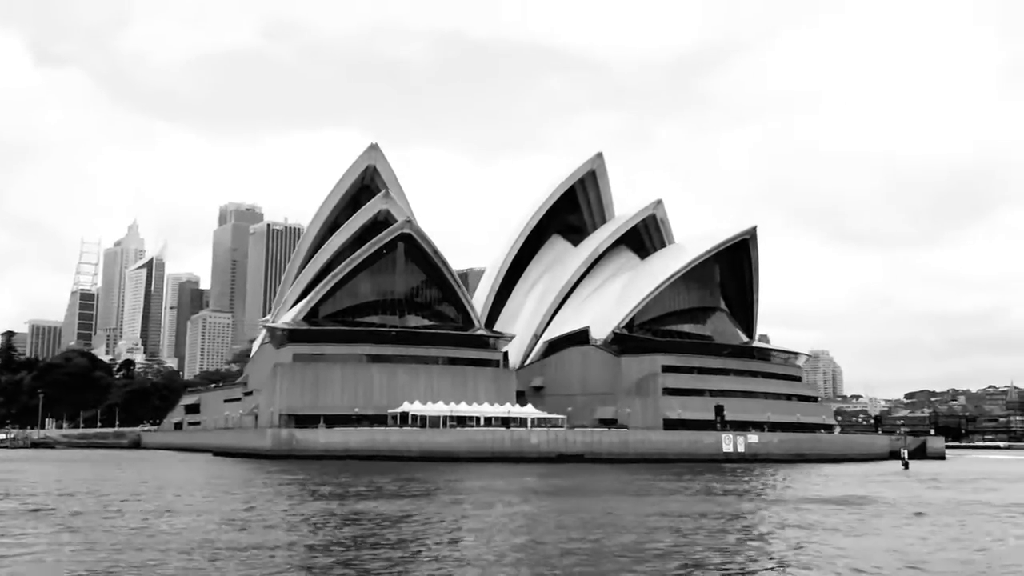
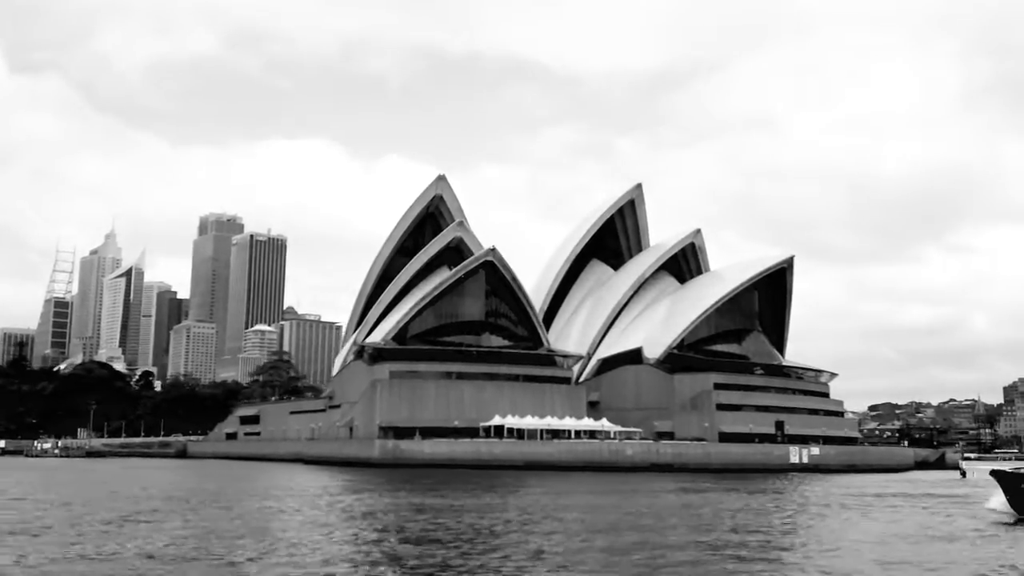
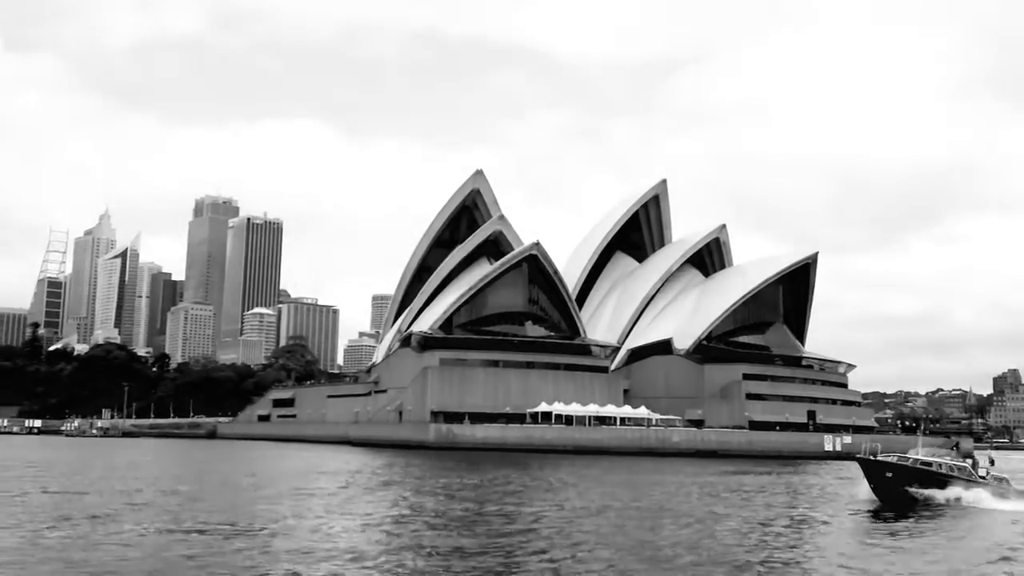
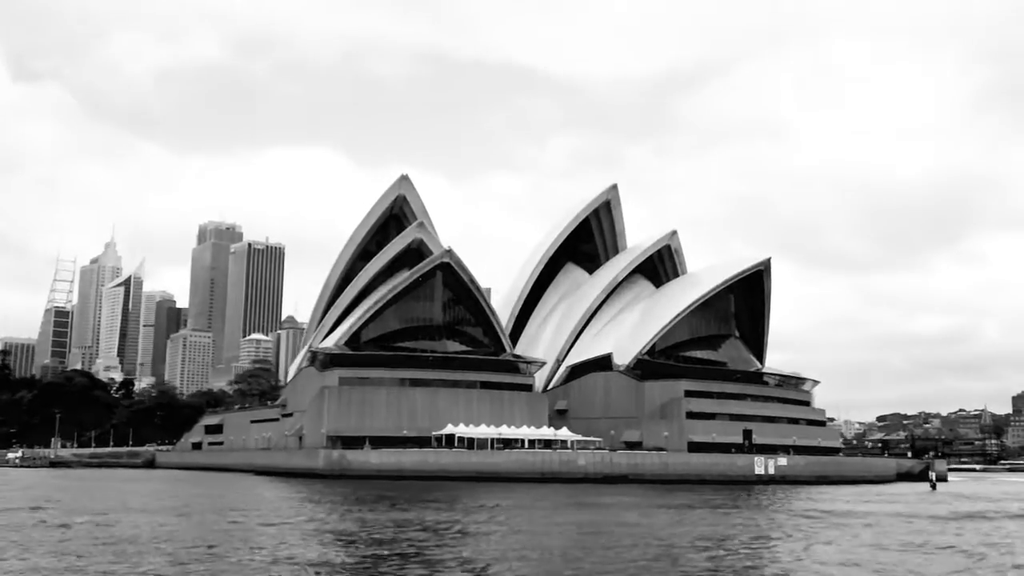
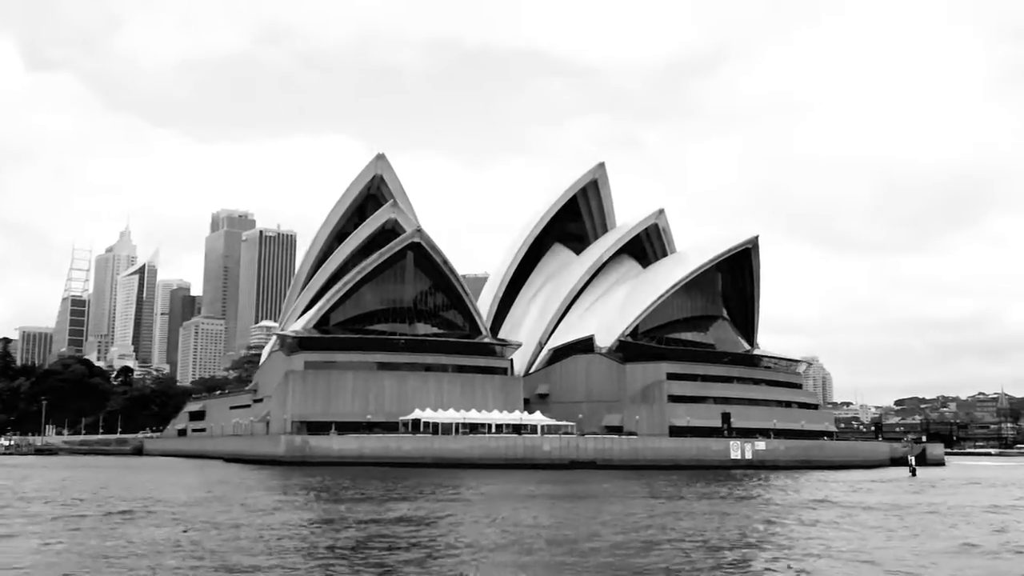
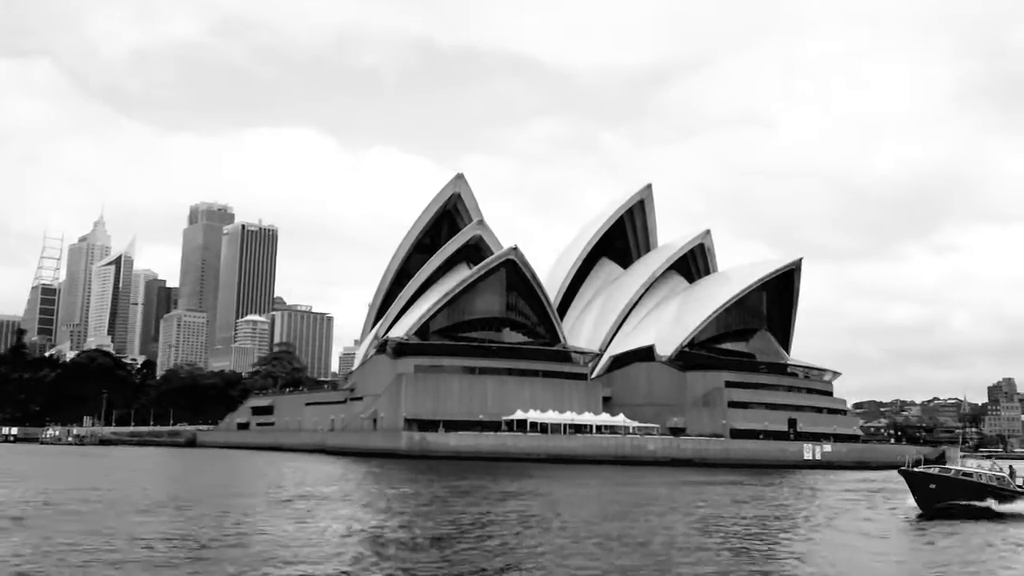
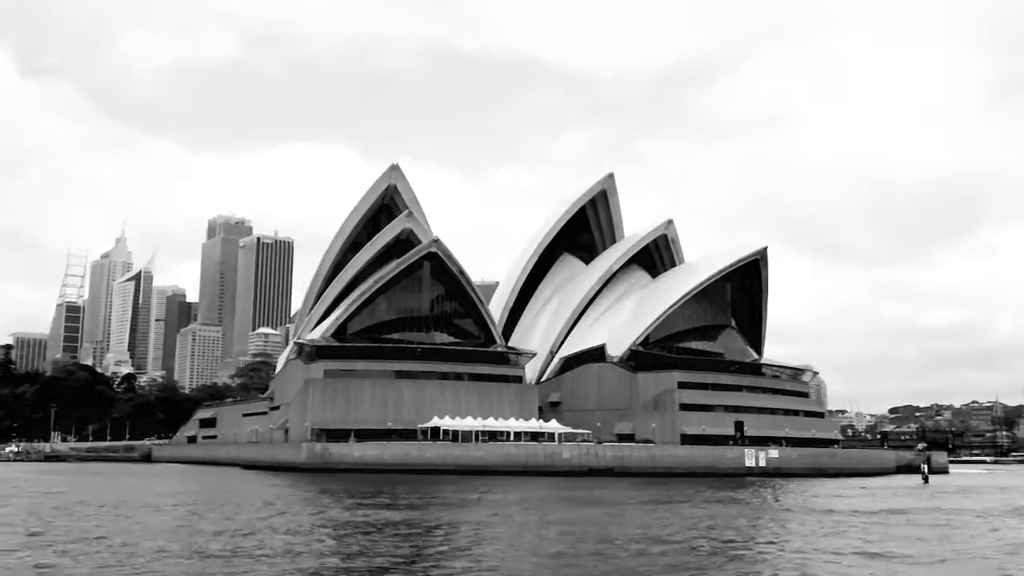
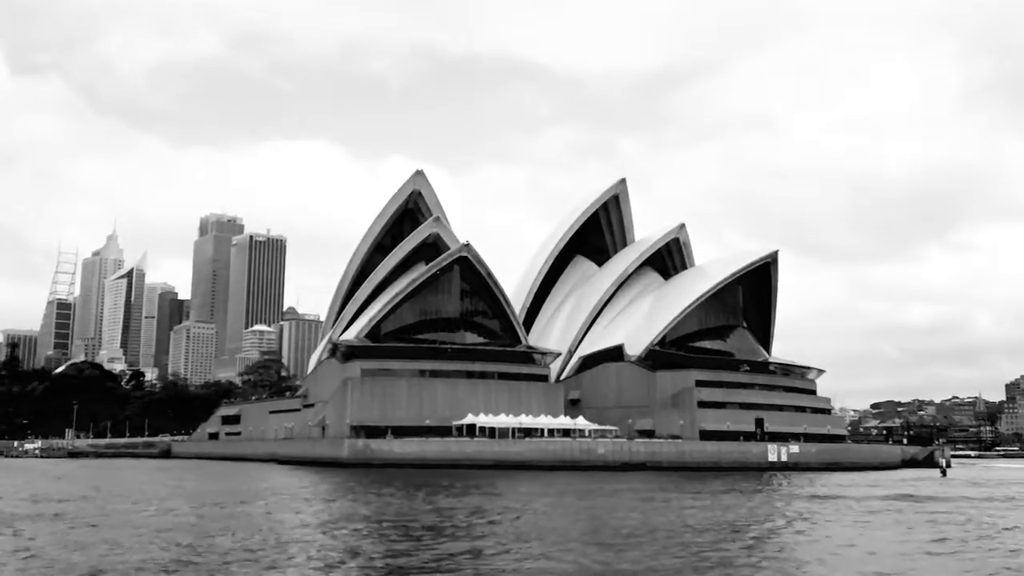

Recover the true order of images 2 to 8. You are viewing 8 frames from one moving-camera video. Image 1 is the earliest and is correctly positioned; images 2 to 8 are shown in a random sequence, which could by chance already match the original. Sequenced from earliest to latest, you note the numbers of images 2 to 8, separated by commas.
5, 7, 4, 8, 2, 6, 3
